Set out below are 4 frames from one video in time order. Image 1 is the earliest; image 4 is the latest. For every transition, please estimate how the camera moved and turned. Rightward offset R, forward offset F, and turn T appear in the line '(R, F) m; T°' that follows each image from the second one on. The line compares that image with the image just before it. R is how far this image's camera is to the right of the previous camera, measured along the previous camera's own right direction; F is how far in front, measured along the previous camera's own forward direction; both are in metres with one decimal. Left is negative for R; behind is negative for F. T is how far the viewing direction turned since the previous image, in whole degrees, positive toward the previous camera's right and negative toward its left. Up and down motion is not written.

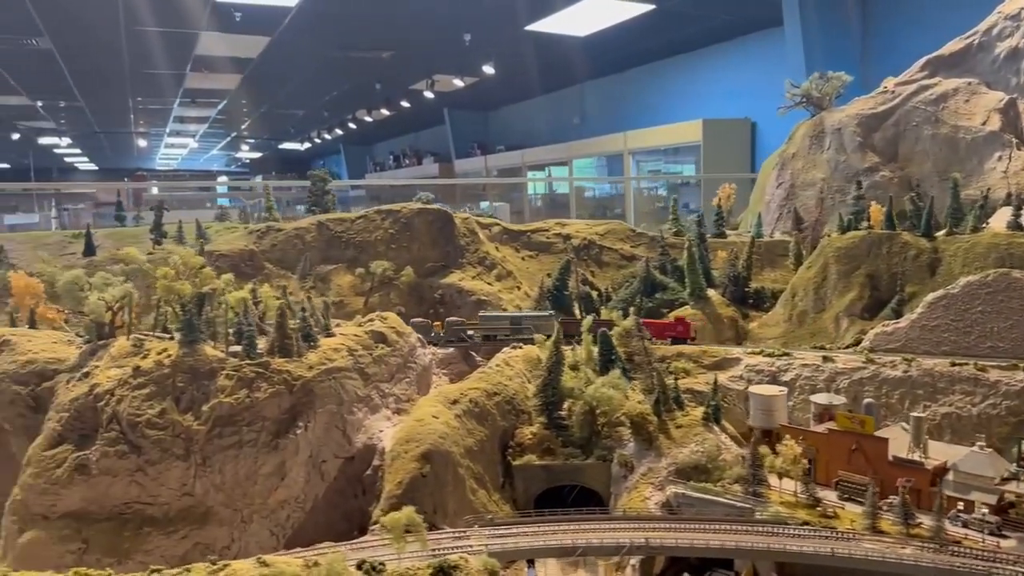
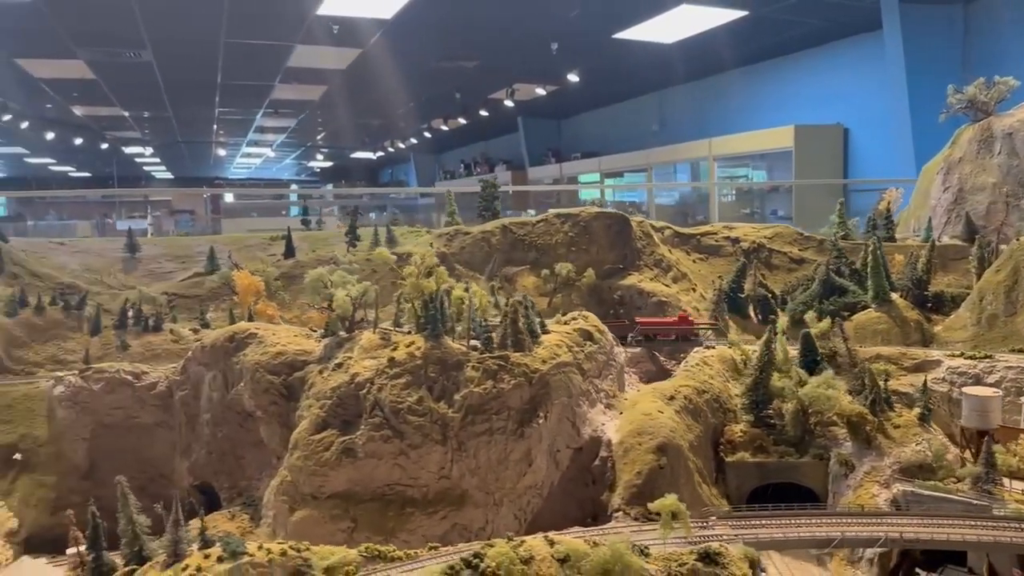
(-5.0, -1.1) m; -3°
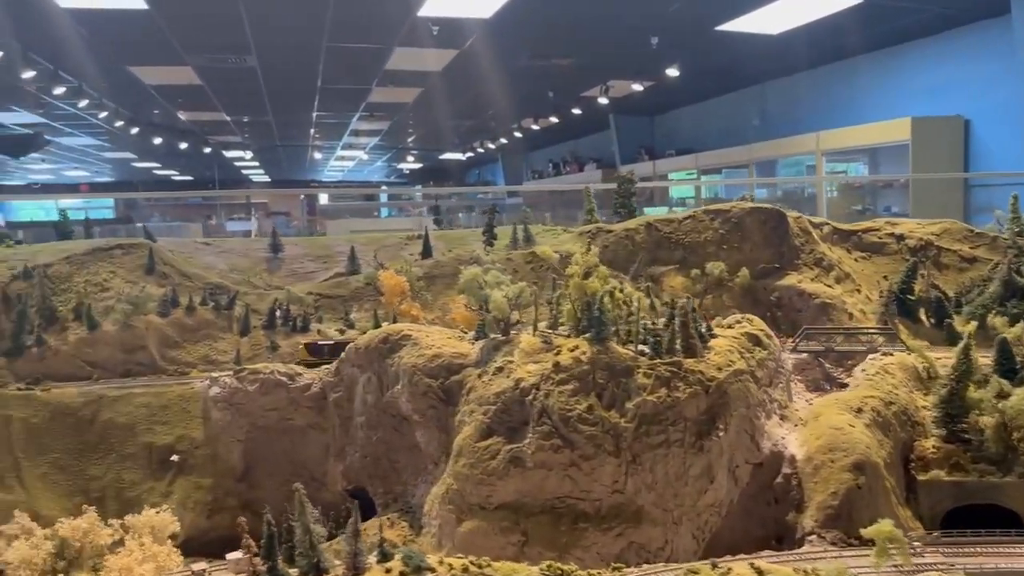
(-2.5, +1.2) m; -5°
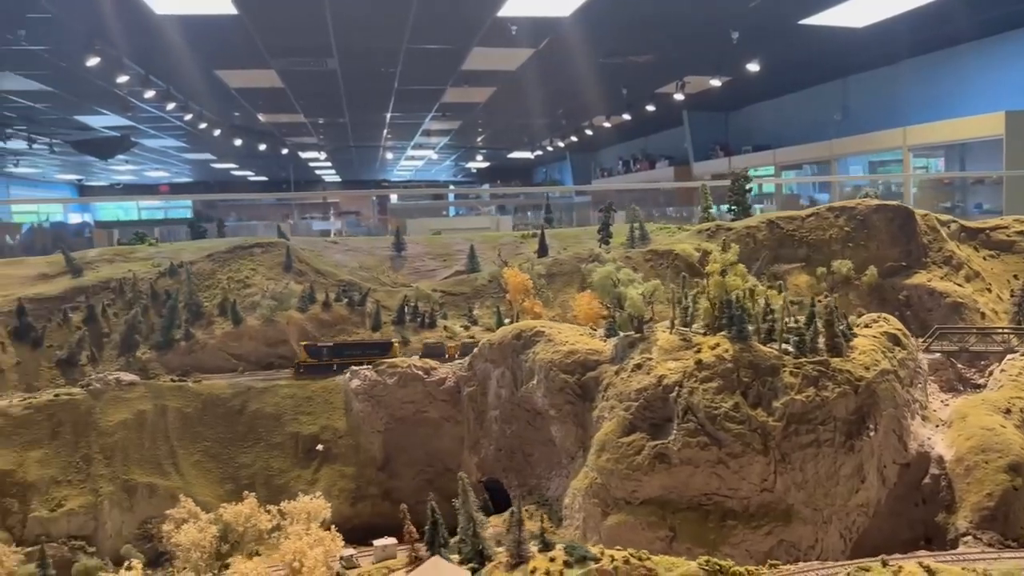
(-2.2, -0.4) m; -4°
